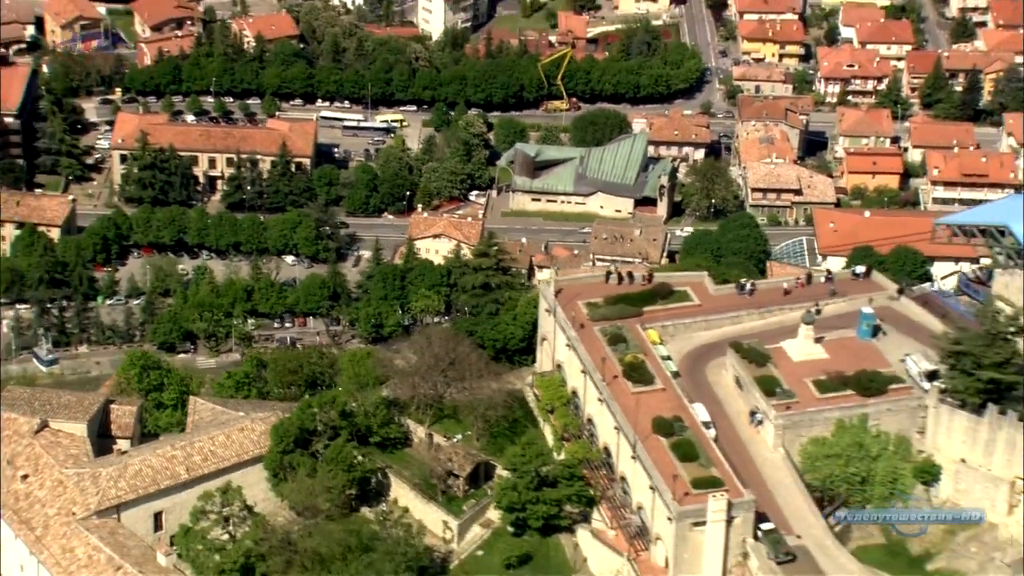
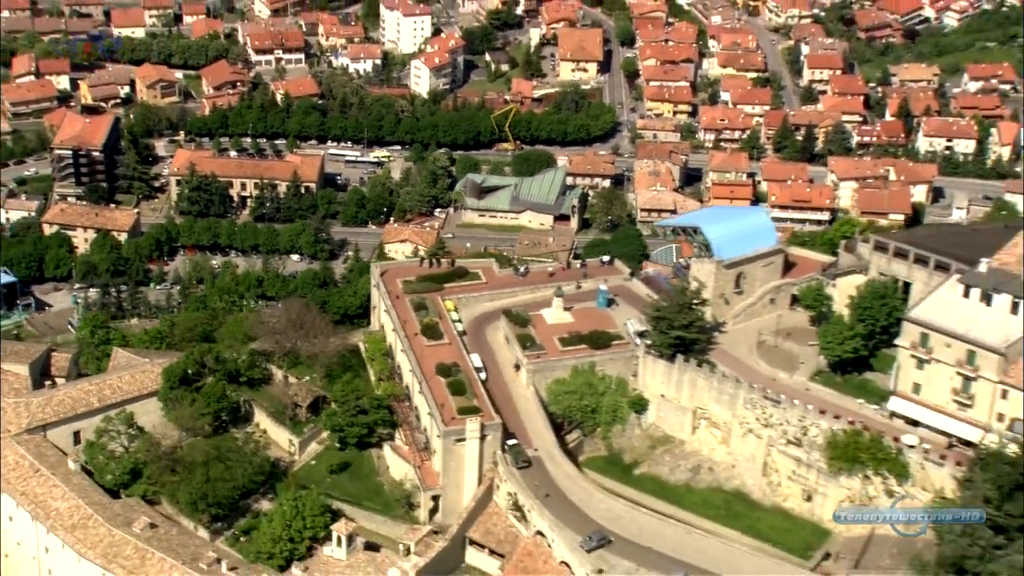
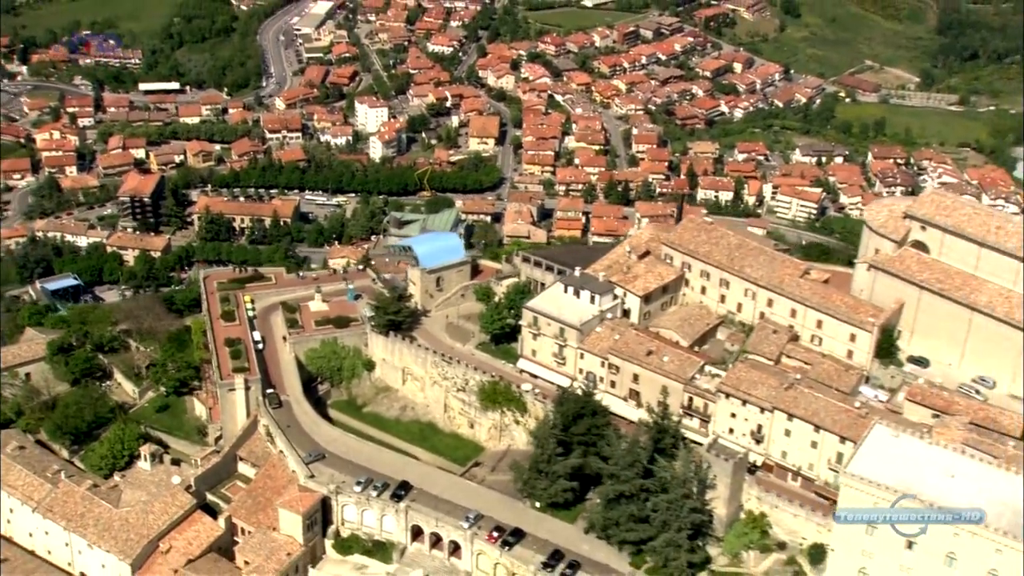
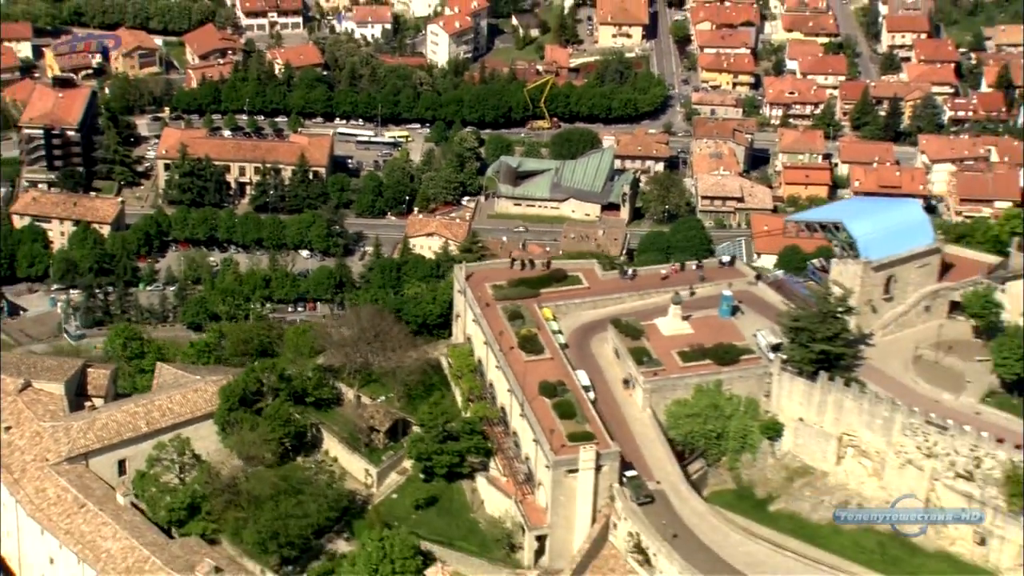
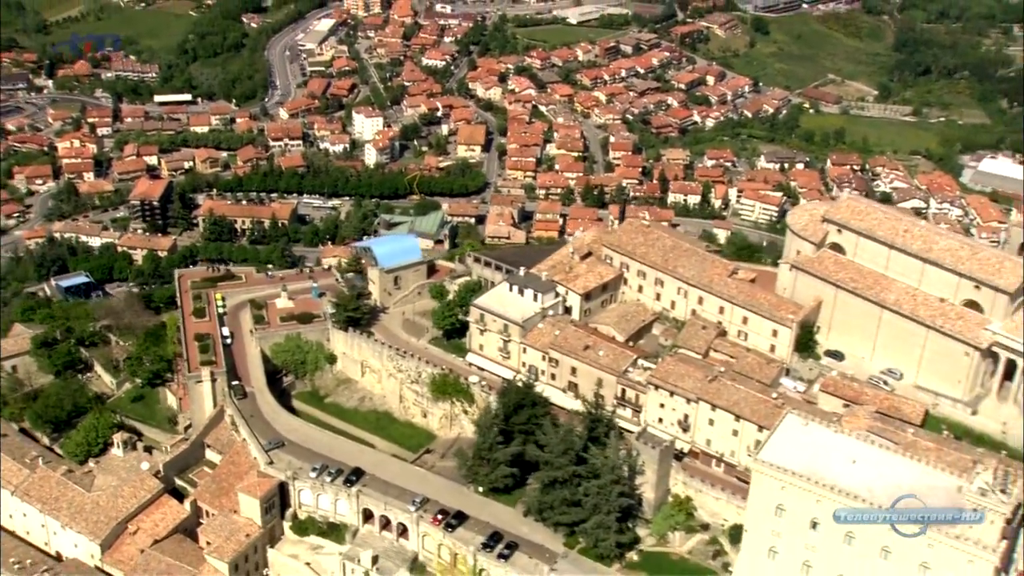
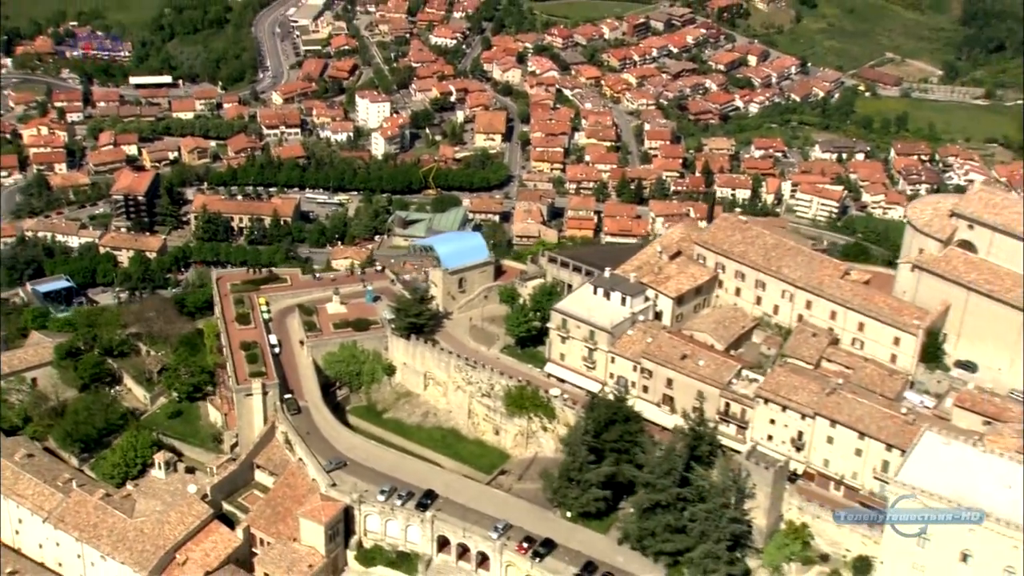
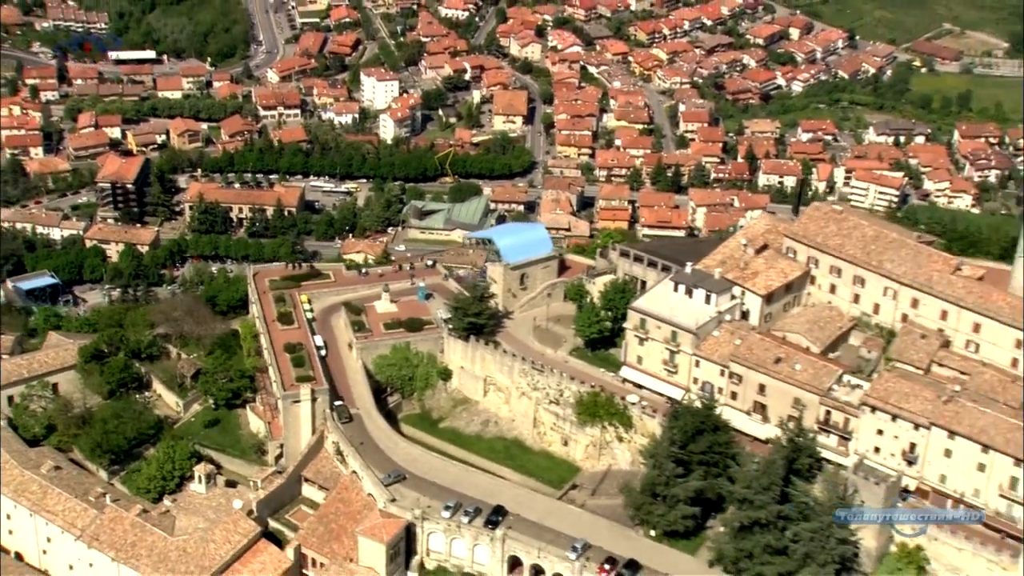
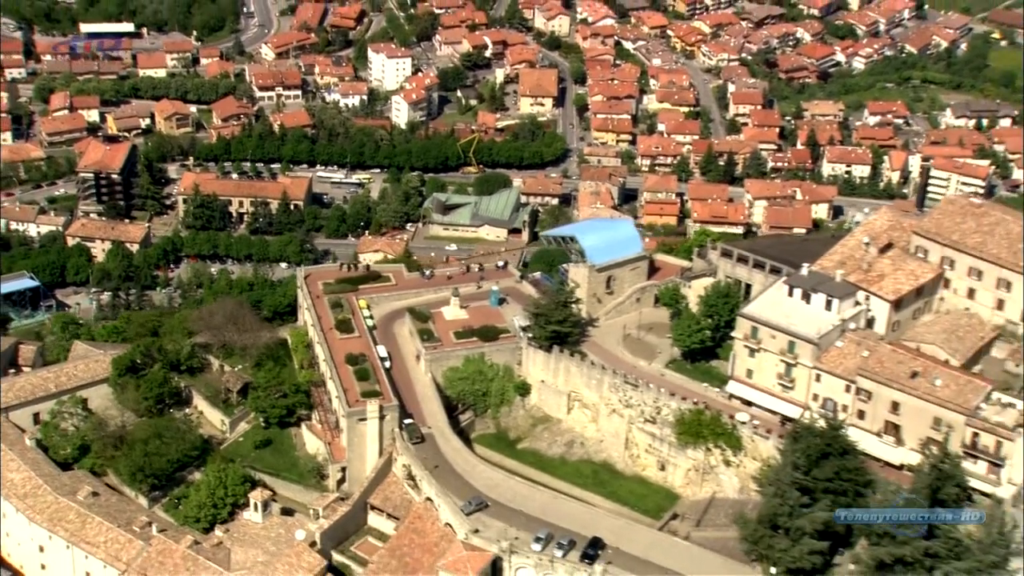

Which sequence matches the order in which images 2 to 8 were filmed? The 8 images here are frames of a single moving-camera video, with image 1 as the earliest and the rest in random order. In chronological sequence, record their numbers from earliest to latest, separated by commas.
4, 2, 8, 7, 6, 3, 5
